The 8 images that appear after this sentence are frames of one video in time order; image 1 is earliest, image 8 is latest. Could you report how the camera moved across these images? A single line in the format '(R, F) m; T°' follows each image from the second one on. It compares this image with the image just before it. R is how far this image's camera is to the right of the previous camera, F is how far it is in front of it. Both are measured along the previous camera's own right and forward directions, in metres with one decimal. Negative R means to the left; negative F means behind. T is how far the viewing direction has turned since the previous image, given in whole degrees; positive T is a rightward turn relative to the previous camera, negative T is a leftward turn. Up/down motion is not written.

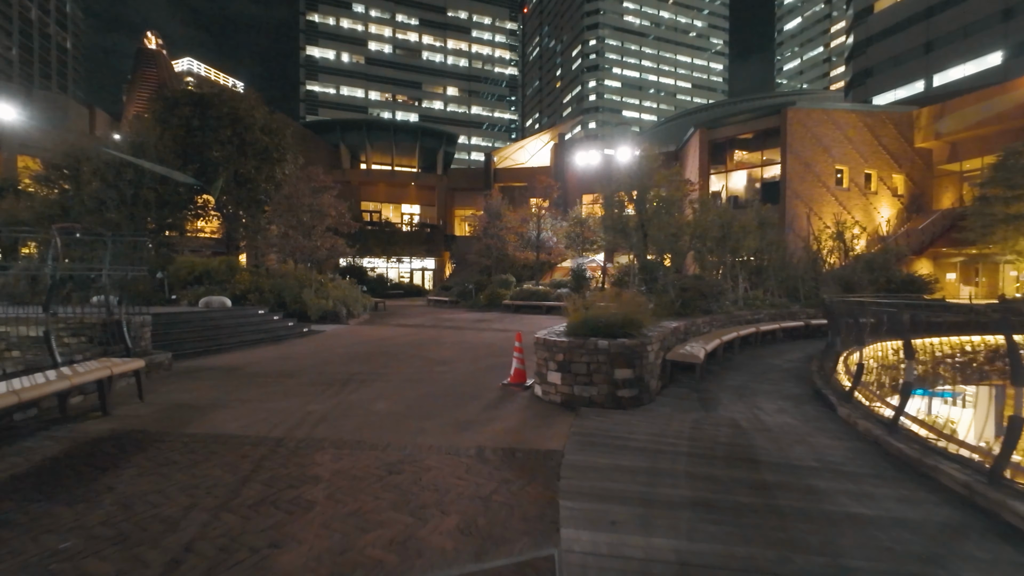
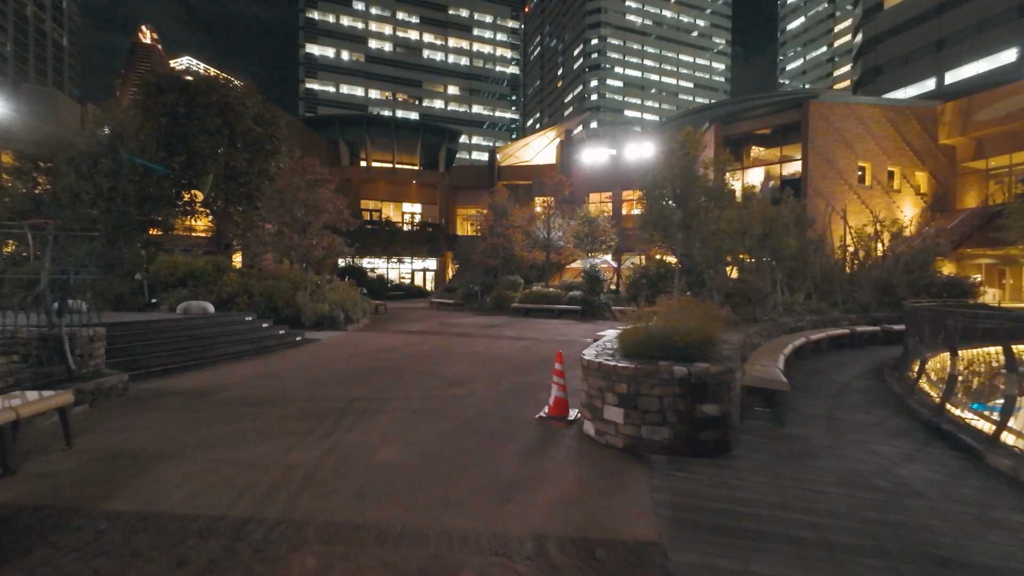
(-0.5, +1.5) m; 0°
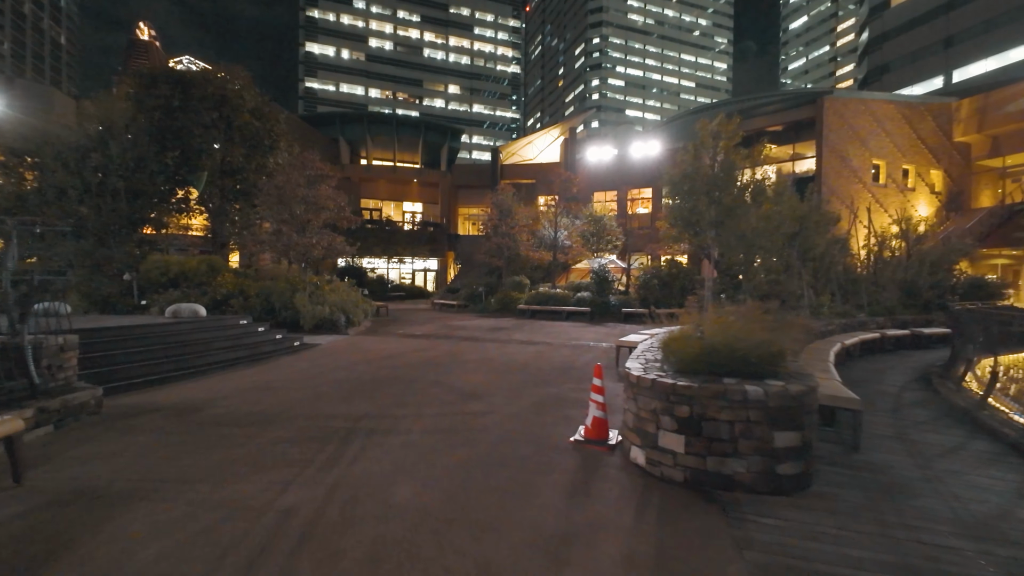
(-0.4, +0.8) m; 0°
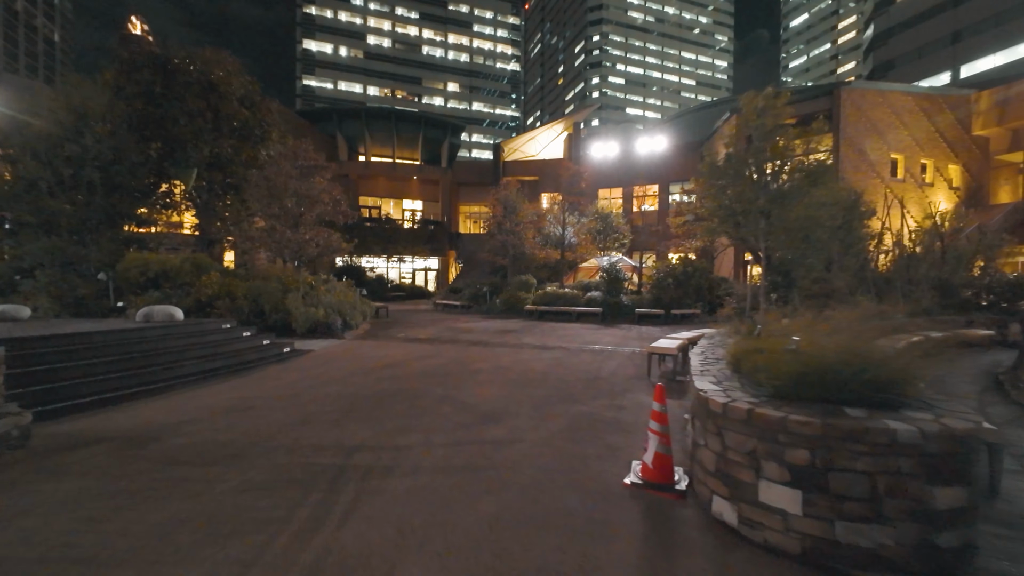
(-0.3, +1.1) m; 0°
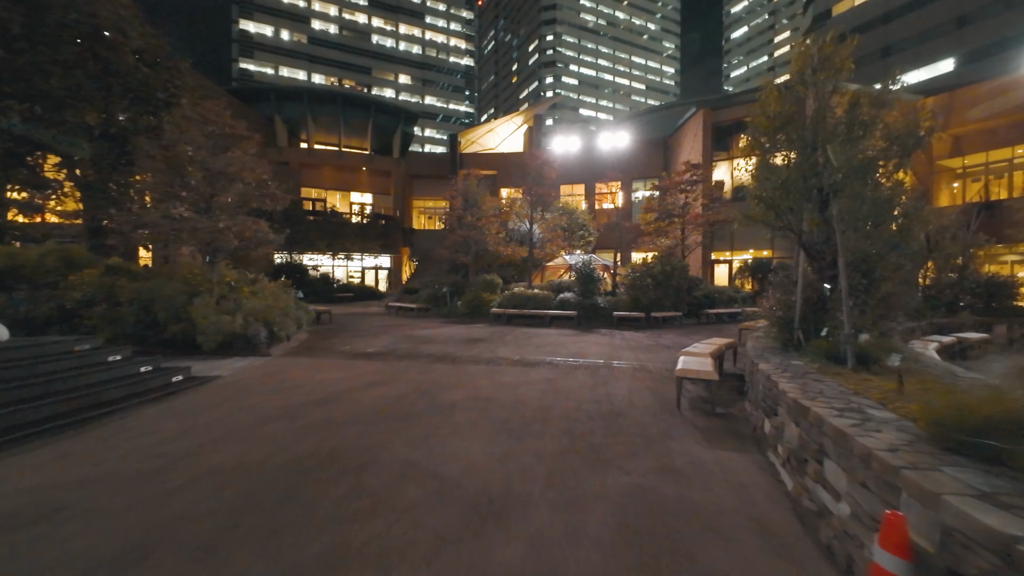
(-0.5, +2.3) m; +6°
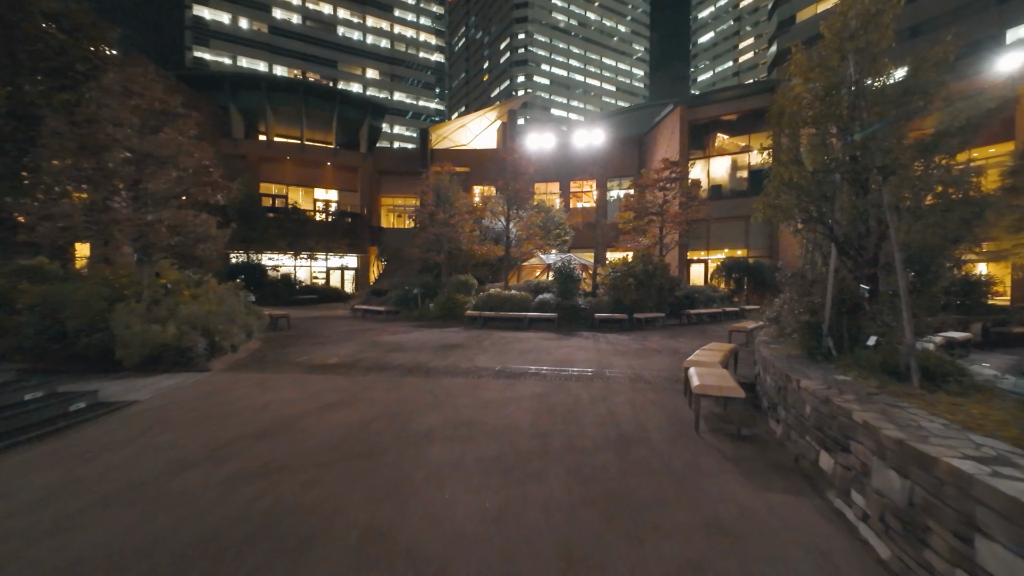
(-0.2, +1.1) m; +4°
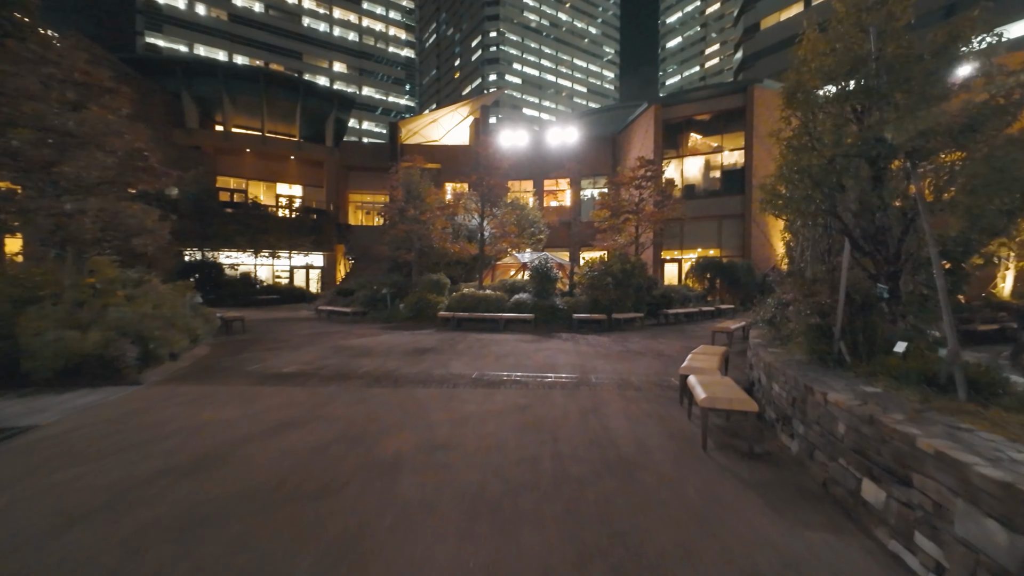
(-0.1, +0.8) m; +4°
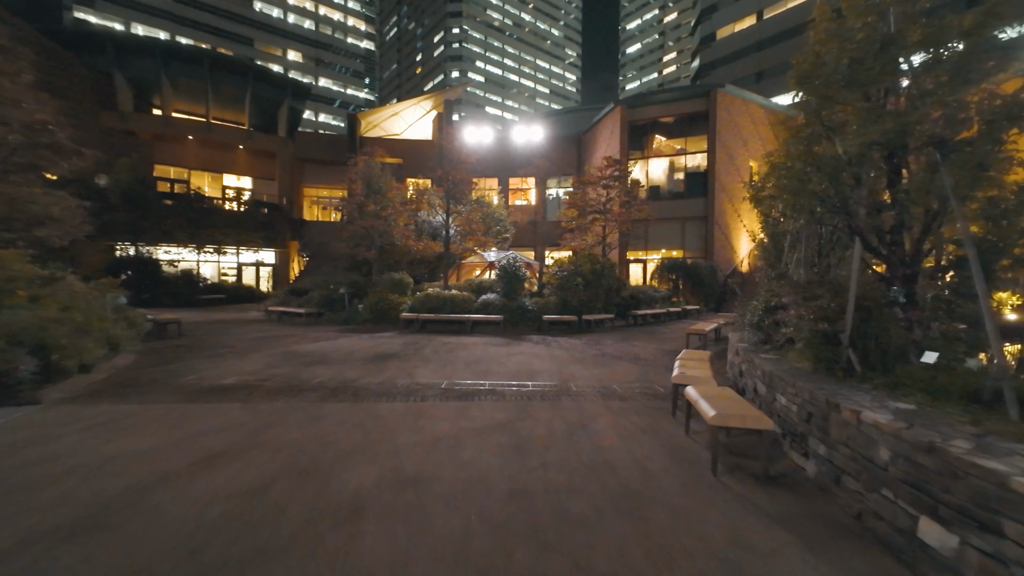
(-0.2, +0.7) m; +5°
